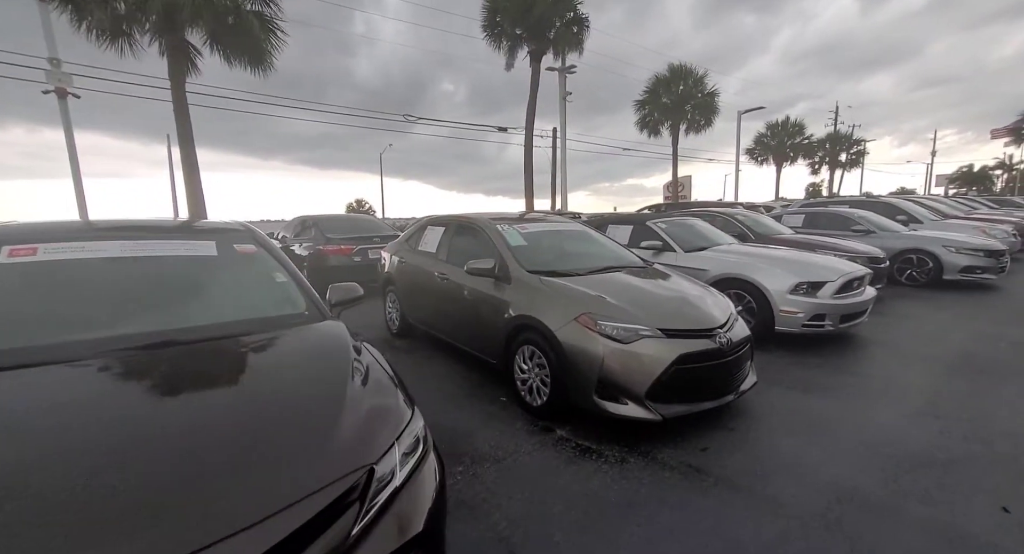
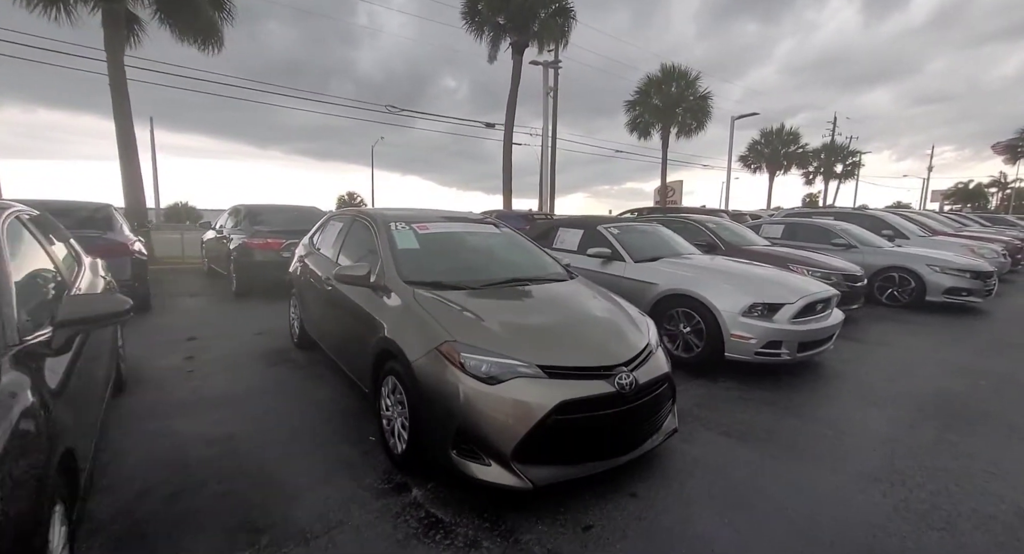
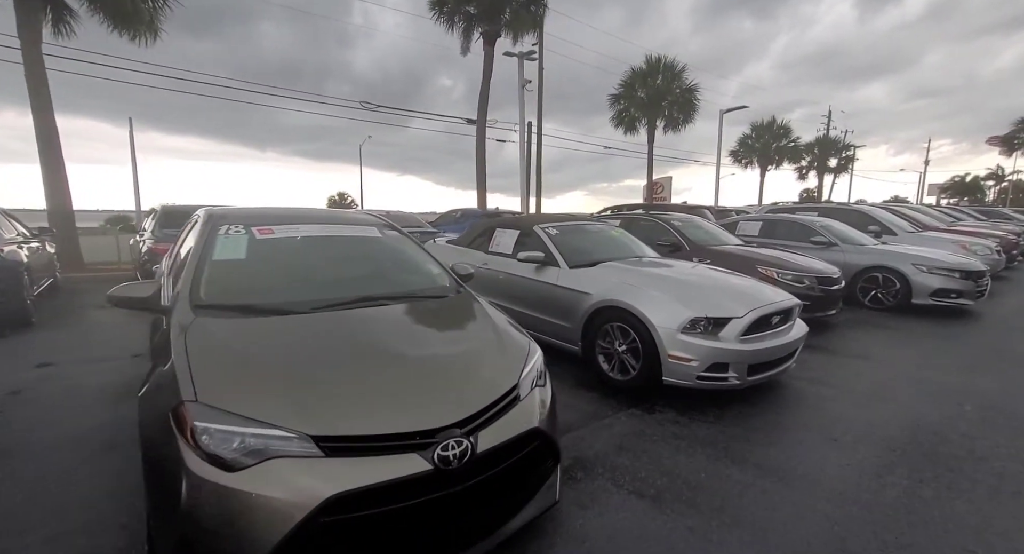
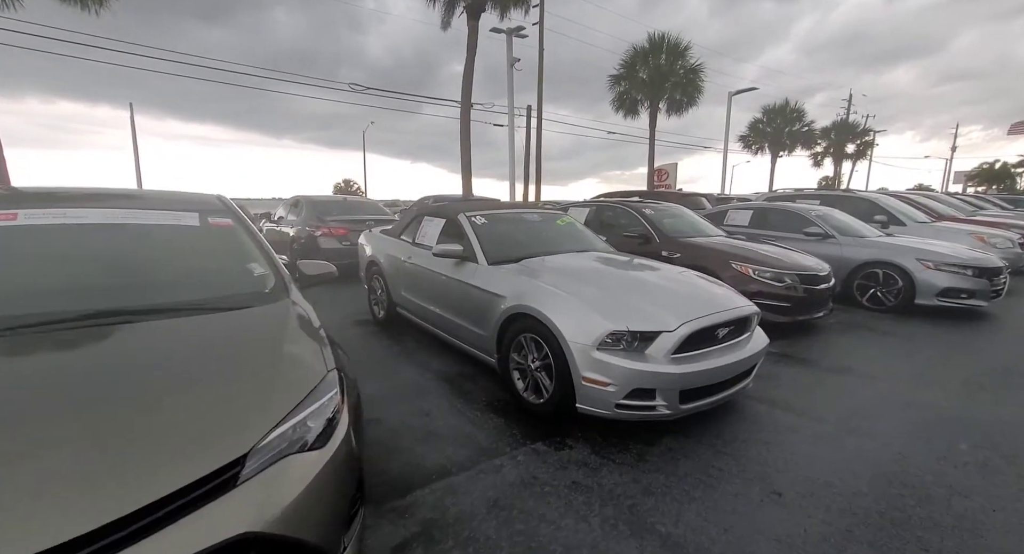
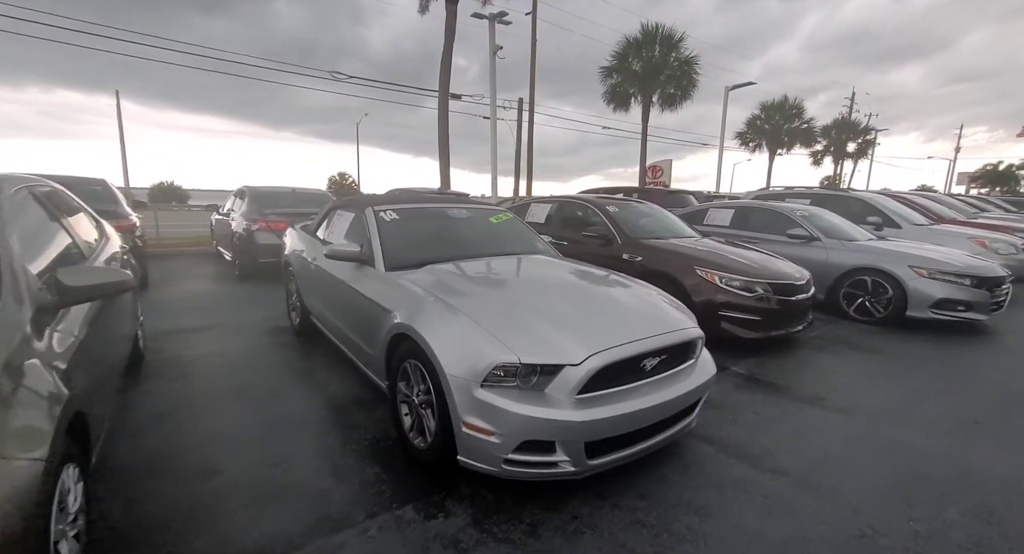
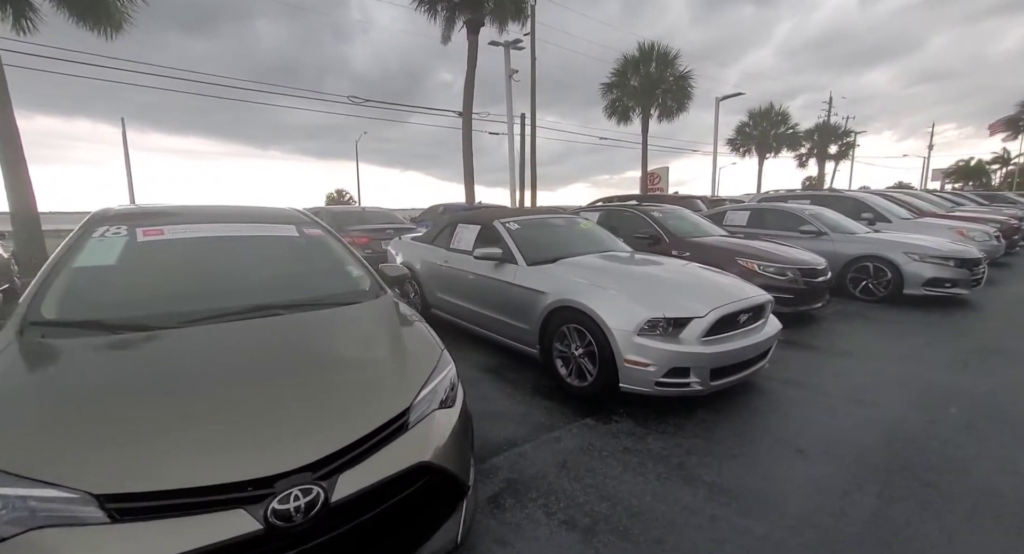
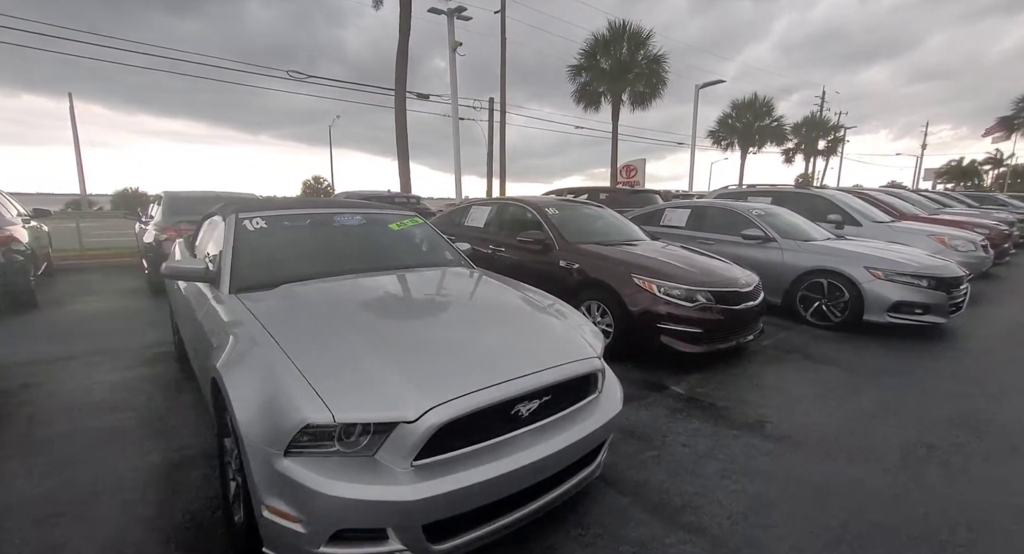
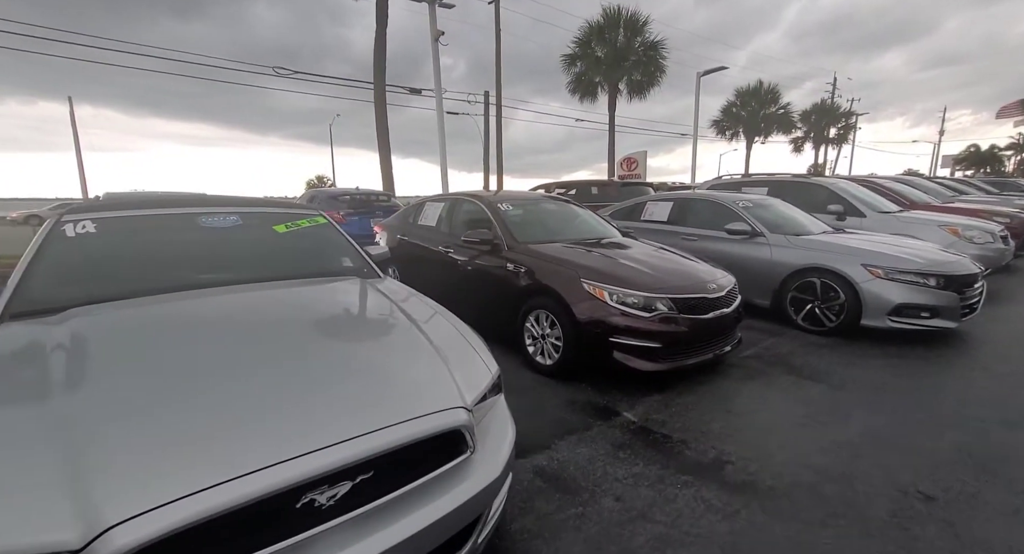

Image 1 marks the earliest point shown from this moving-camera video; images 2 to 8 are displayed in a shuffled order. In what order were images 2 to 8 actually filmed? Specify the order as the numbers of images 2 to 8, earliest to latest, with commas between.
2, 3, 6, 4, 5, 7, 8
